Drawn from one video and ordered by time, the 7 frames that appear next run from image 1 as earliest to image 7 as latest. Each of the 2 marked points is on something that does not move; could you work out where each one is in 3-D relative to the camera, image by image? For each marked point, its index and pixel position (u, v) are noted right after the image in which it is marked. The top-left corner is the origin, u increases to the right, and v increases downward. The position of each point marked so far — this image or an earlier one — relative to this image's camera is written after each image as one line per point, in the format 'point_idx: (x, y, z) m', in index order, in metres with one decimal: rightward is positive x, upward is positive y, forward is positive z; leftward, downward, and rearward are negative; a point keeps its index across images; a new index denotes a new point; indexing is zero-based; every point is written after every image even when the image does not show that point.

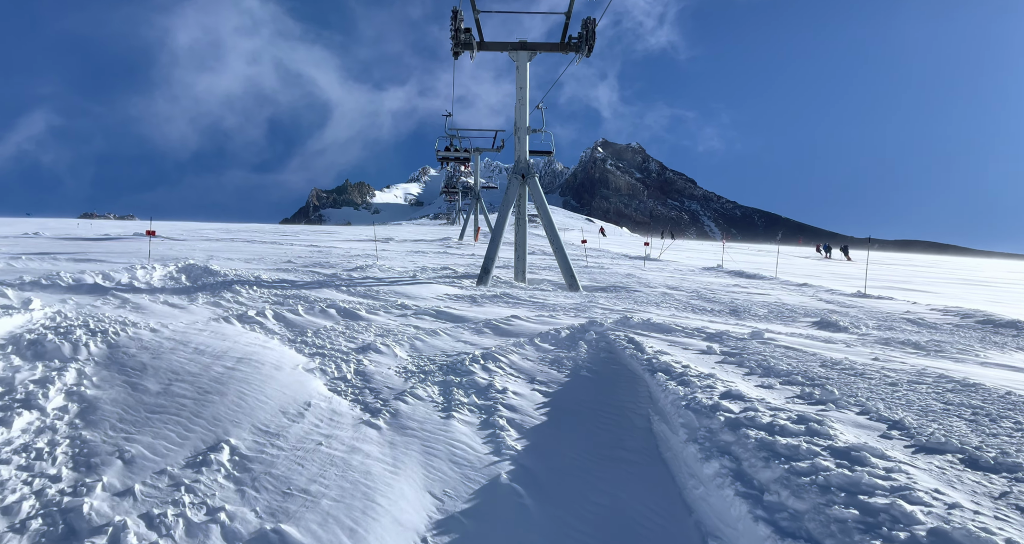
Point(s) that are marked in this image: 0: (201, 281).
0: (-4.6, -0.1, +9.7) m
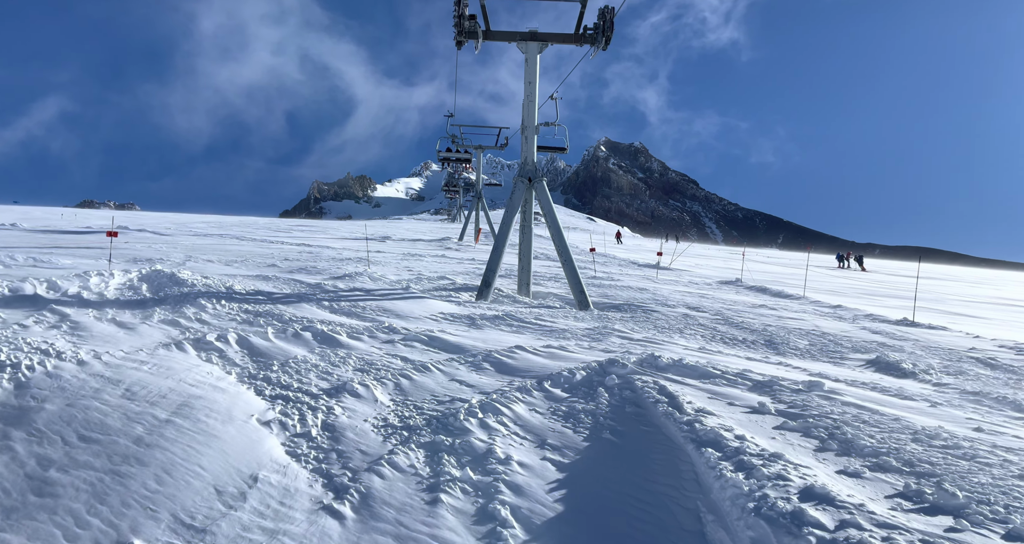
0: (-4.6, -0.3, +8.5) m
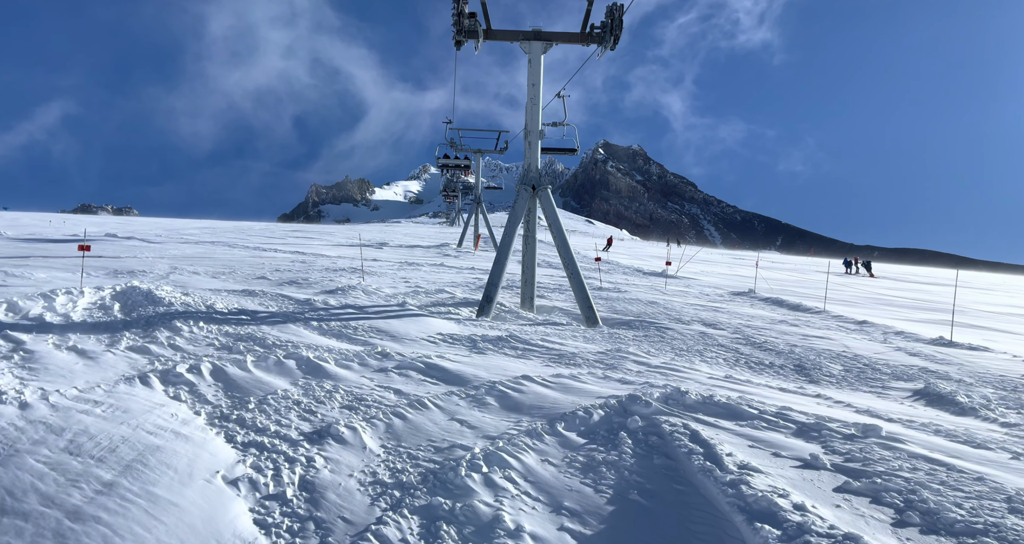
0: (-4.5, -0.5, +7.8) m
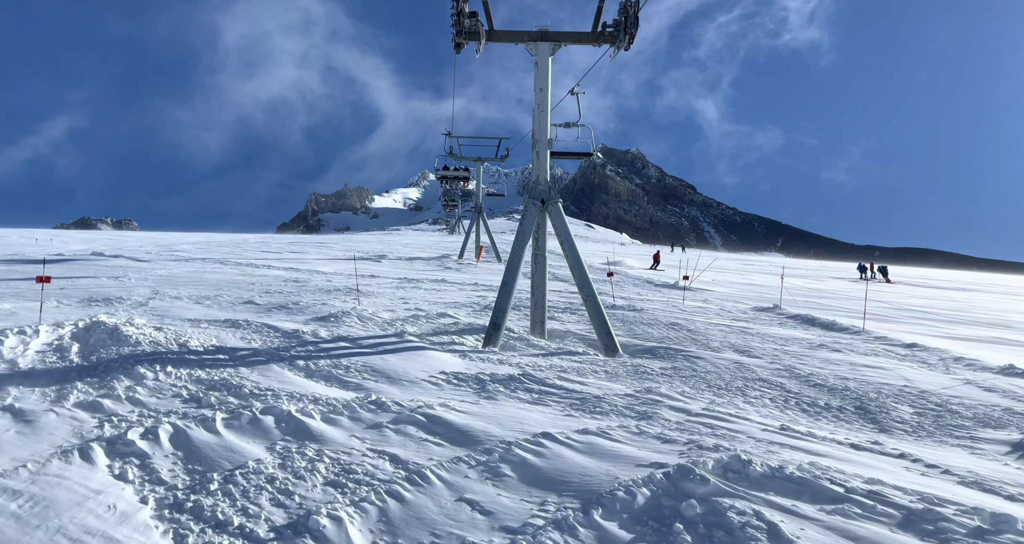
0: (-4.4, -0.9, +6.8) m
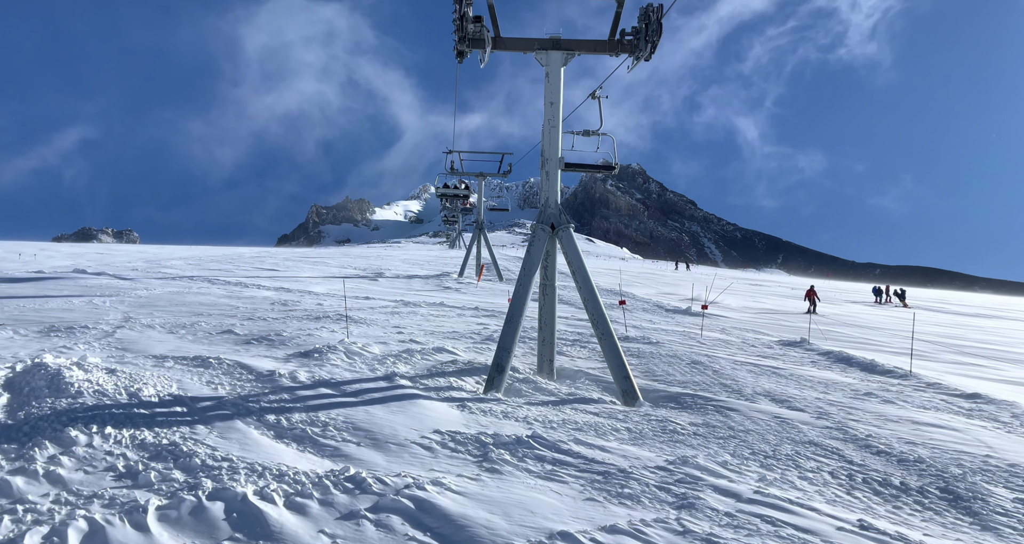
0: (-4.3, -1.2, +5.7) m
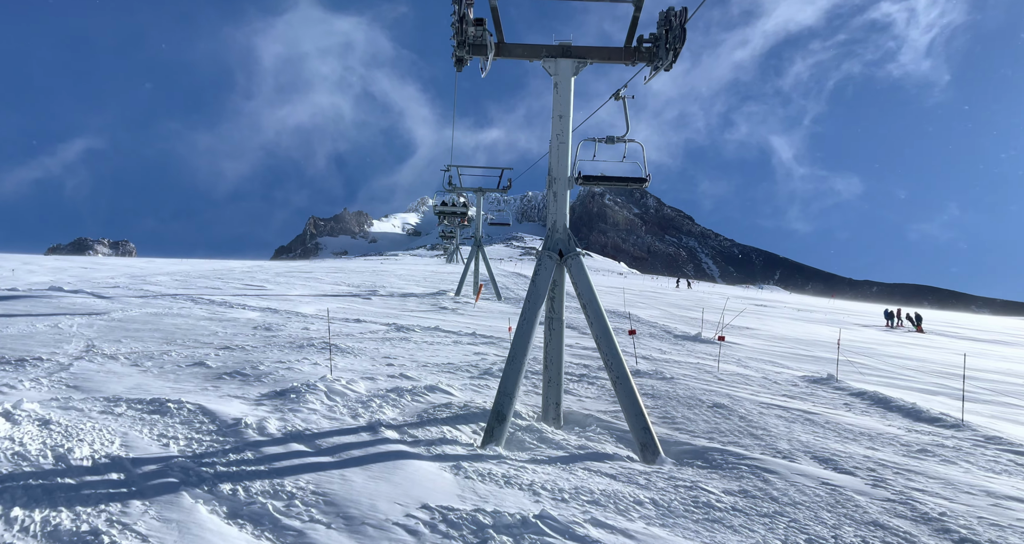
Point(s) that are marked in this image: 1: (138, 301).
0: (-4.3, -1.5, +4.7) m
1: (-10.9, -0.8, +19.0) m
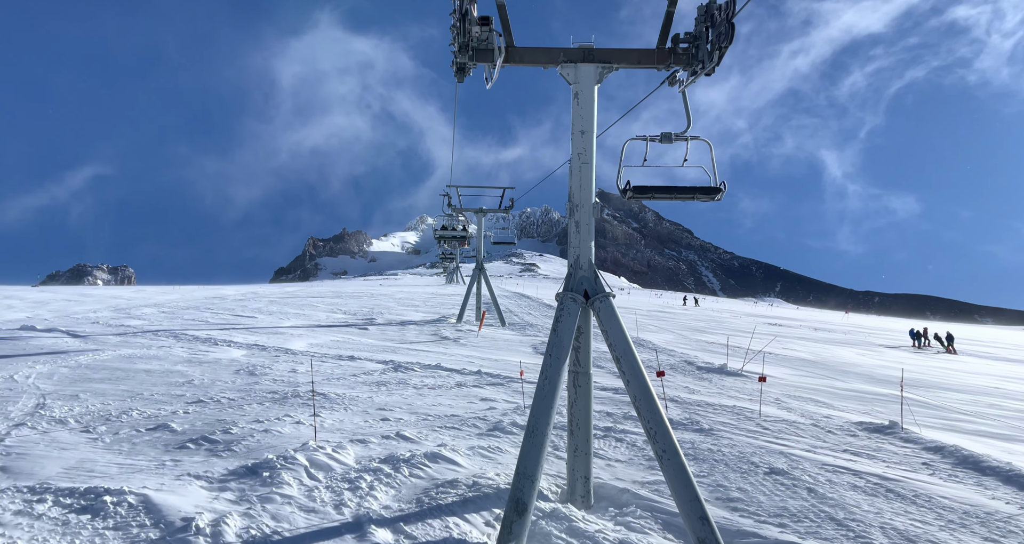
0: (-4.1, -2.0, +3.2) m
1: (-10.7, -1.8, +17.5) m
